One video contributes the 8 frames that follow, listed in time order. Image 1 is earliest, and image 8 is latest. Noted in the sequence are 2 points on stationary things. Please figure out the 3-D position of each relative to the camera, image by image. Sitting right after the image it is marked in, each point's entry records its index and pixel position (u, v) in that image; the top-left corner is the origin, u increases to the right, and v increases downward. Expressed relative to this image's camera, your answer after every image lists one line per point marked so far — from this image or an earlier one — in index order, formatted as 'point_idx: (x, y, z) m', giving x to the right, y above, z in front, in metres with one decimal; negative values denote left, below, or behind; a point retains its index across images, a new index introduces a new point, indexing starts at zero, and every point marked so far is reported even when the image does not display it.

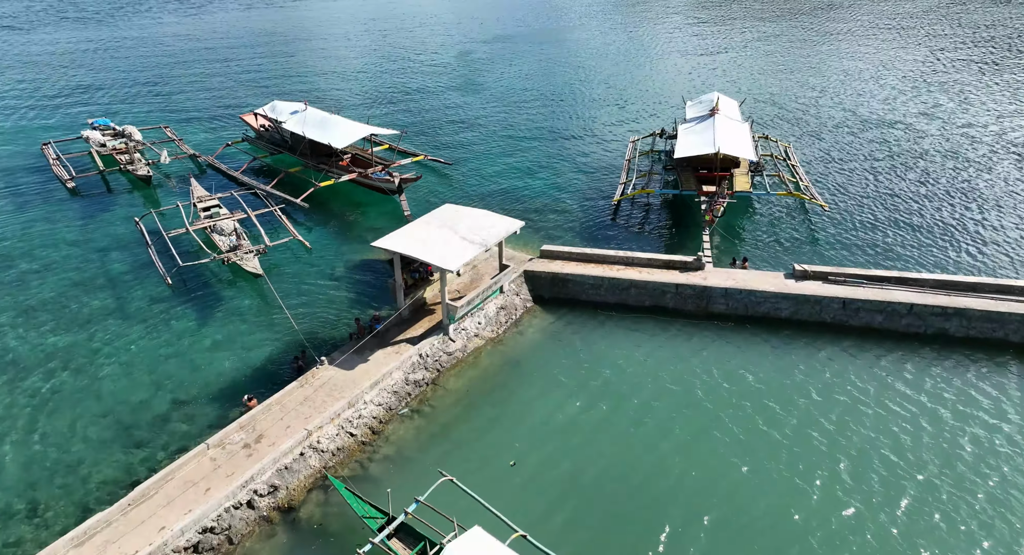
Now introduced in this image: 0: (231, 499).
0: (-8.4, -6.8, +19.4) m
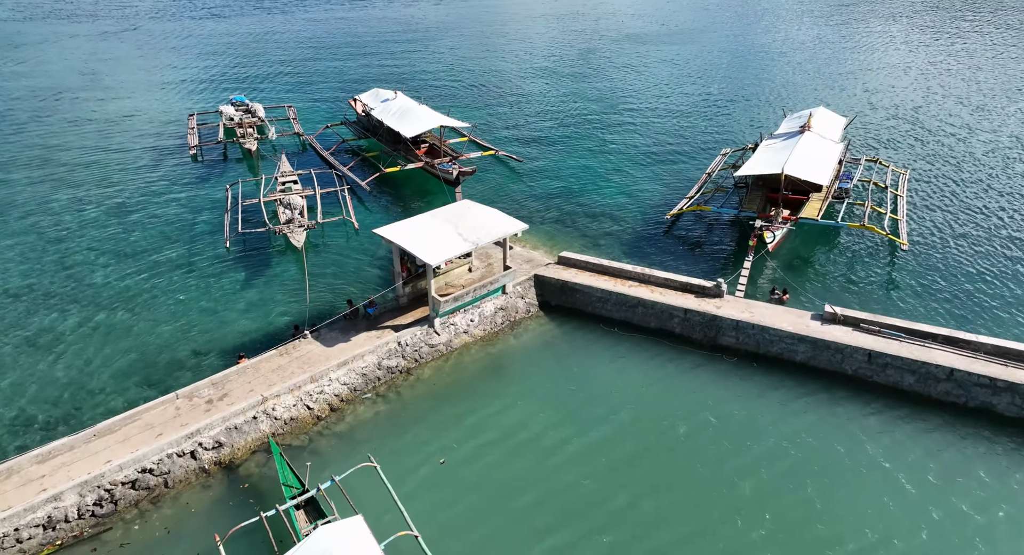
0: (-11.2, -5.7, +21.2) m
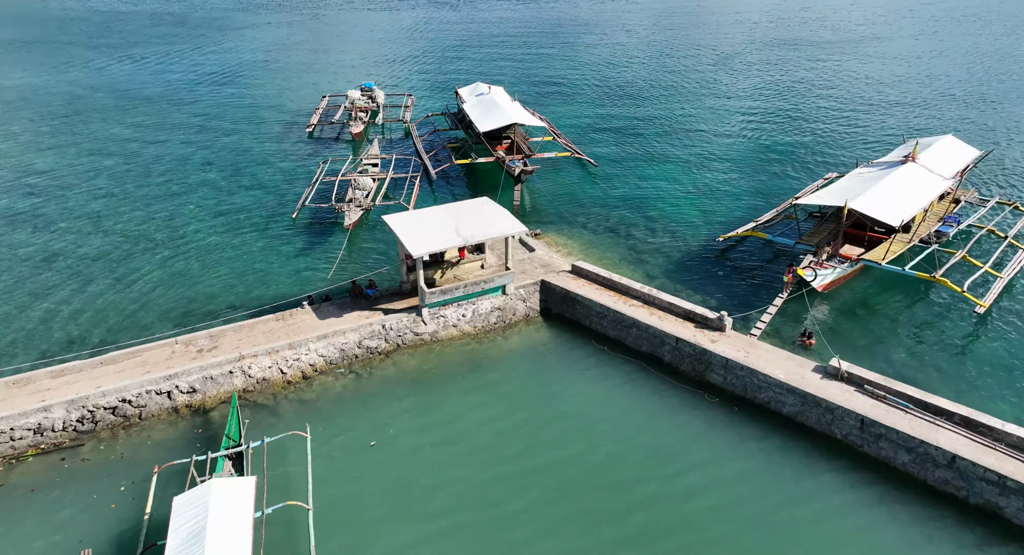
0: (-13.5, -4.1, +24.0) m
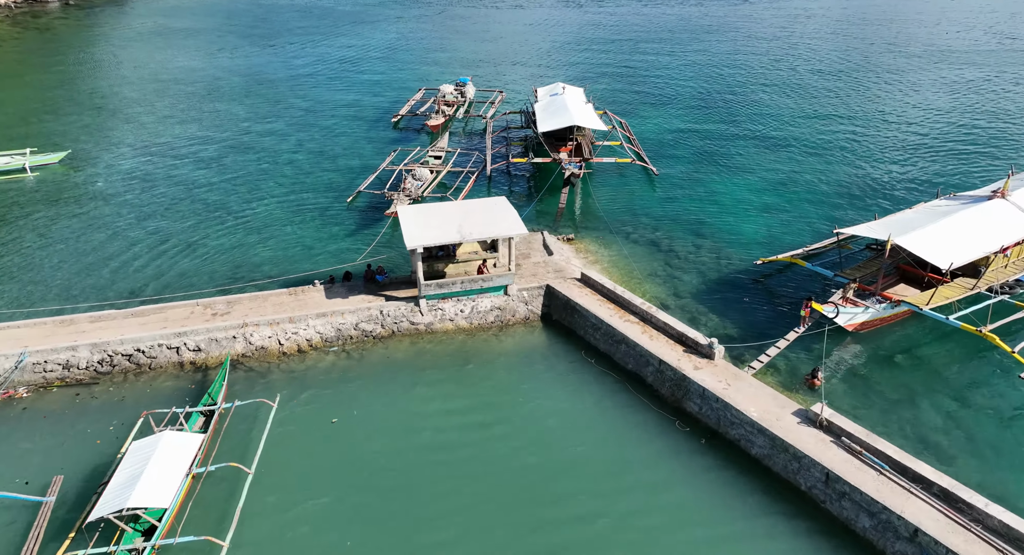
0: (-14.6, -2.7, +26.6) m
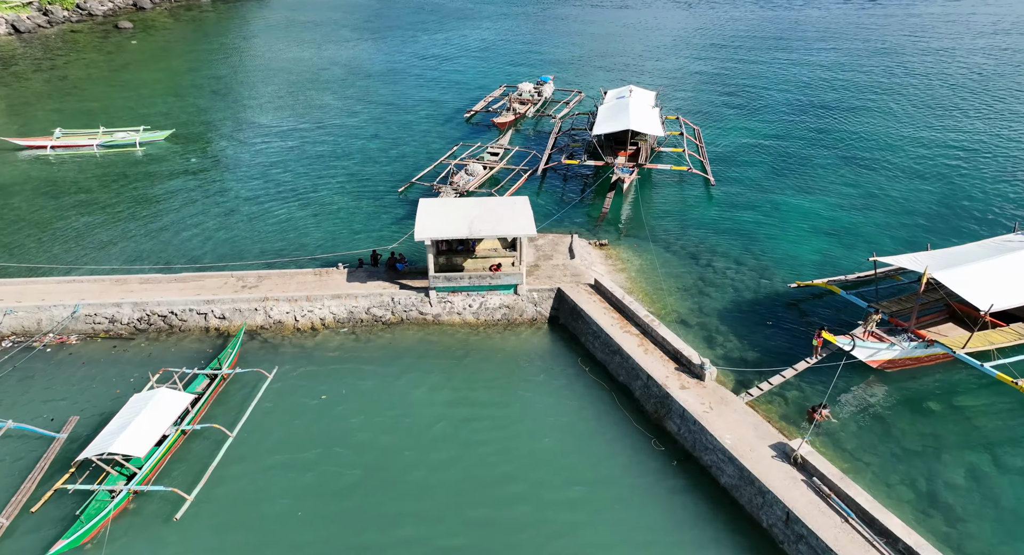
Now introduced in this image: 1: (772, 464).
0: (-14.5, -1.3, +29.1) m
1: (+8.2, -5.8, +19.9) m
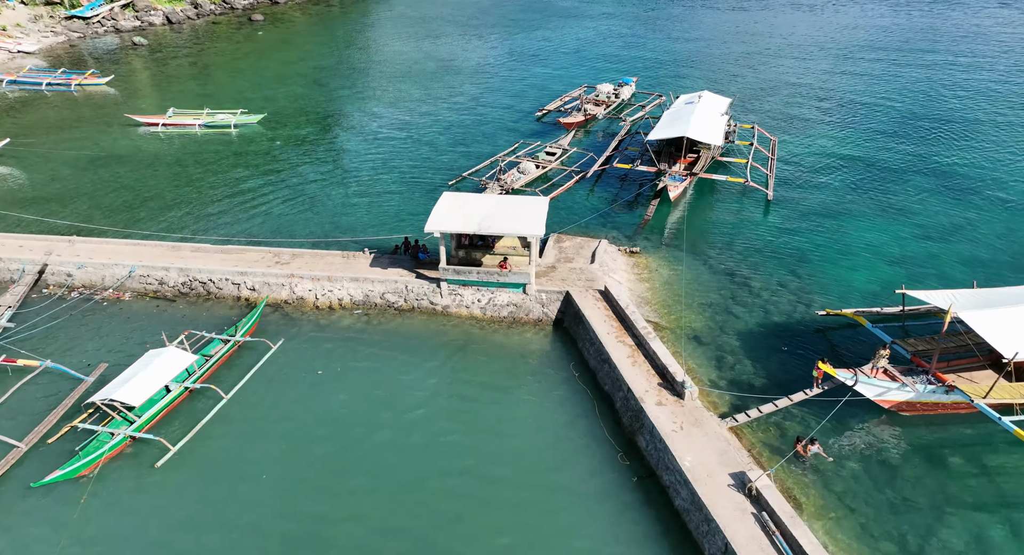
0: (-14.0, 0.0, +31.6) m
1: (+6.4, -6.4, +19.0) m
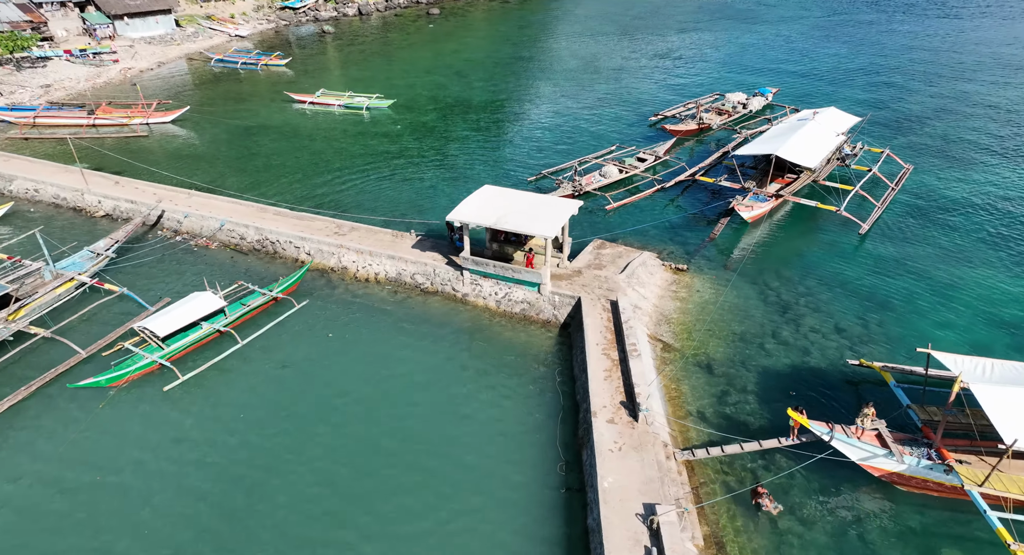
0: (-12.2, +2.1, +35.4) m
1: (+3.3, -7.0, +18.2) m
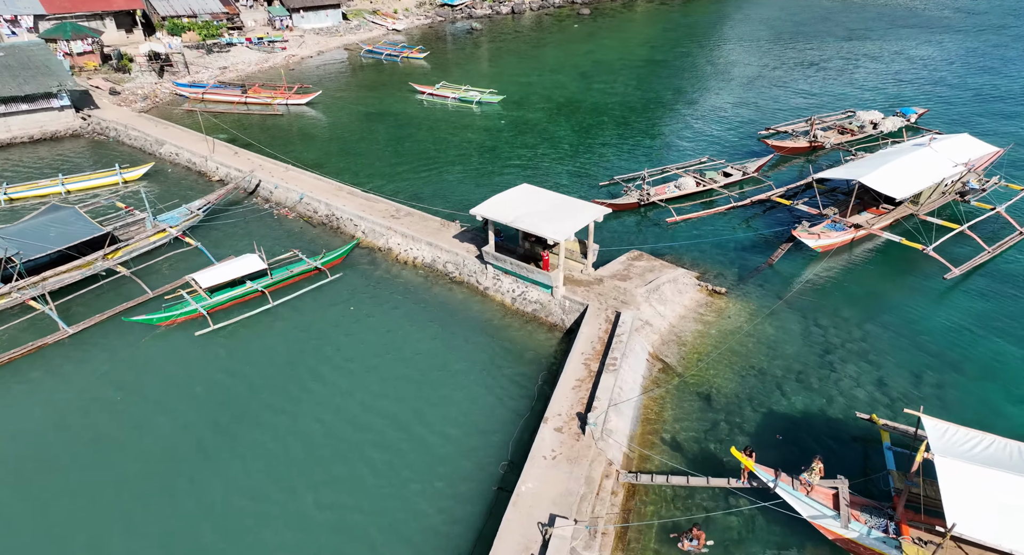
0: (-9.7, +3.5, +38.3) m
1: (+0.4, -7.1, +18.1) m
